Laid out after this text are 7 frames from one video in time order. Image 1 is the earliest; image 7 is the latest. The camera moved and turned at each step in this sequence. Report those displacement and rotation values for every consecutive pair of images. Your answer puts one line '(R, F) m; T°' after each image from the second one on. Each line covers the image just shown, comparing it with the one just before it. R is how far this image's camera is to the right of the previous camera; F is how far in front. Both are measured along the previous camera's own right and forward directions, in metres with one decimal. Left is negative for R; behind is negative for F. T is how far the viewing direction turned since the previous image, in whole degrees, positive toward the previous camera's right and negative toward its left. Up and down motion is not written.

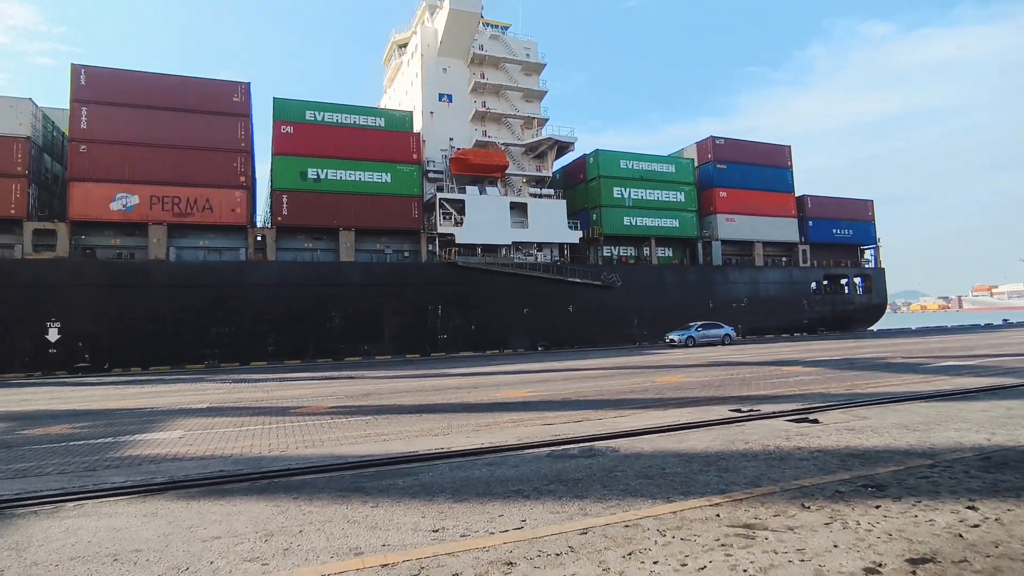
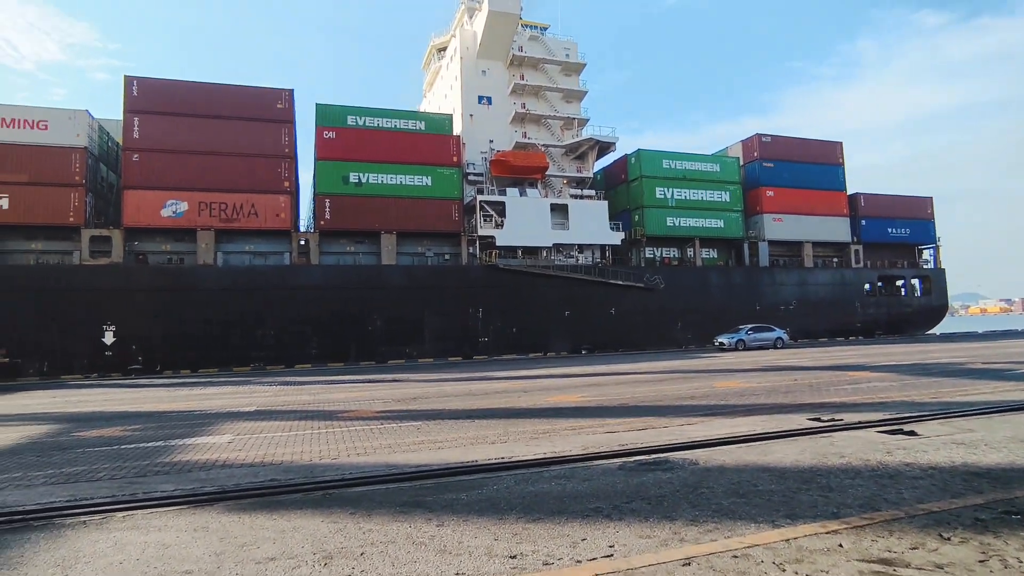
(-0.2, +0.4) m; -4°
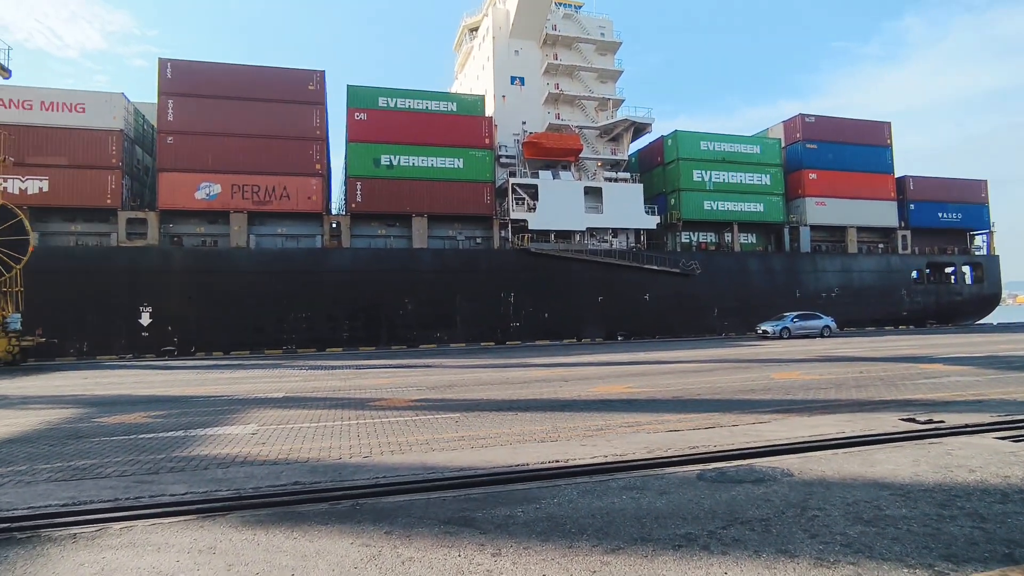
(-0.2, +0.7) m; -3°
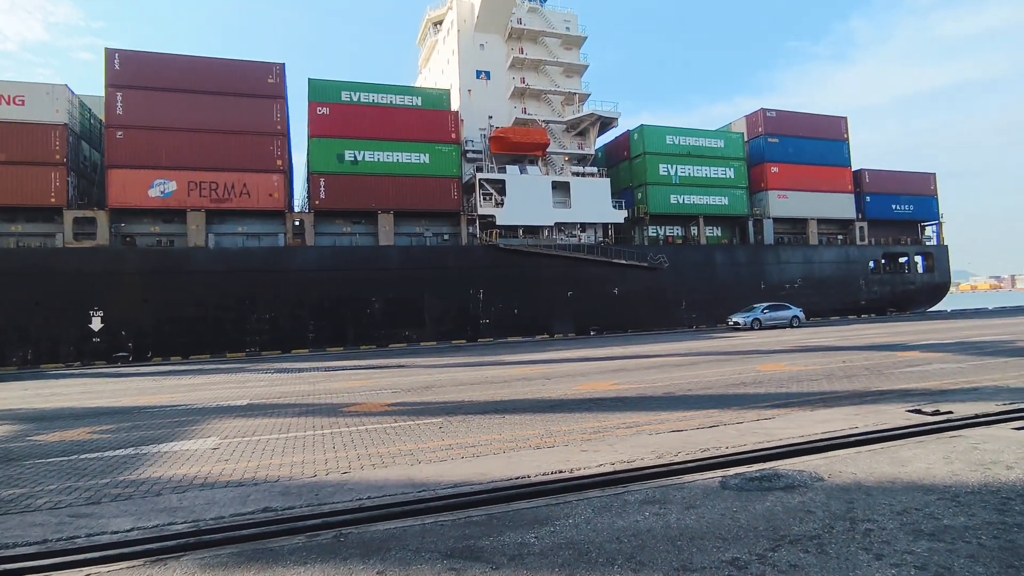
(-0.2, +0.5) m; +3°
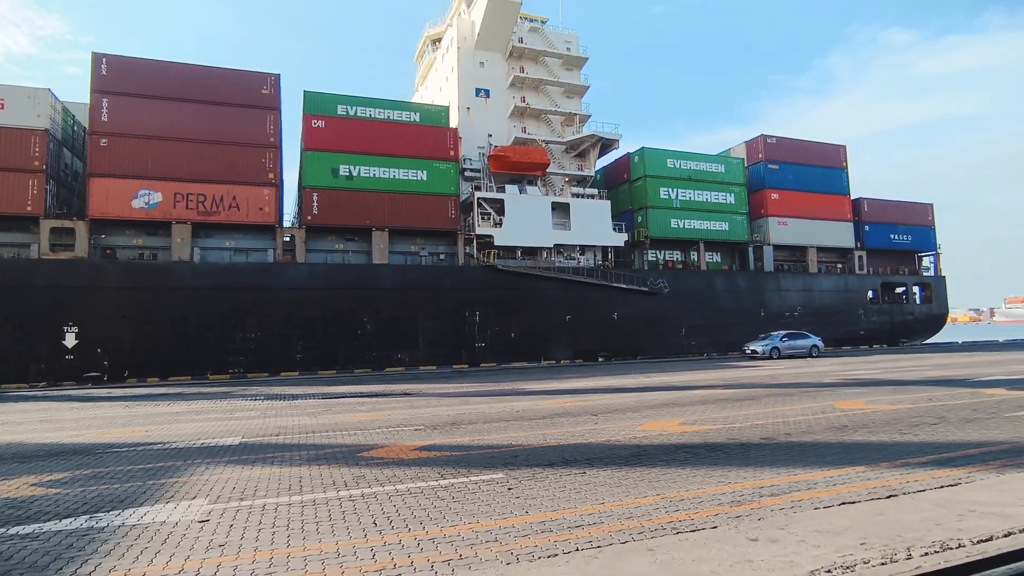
(-0.8, +1.5) m; +1°
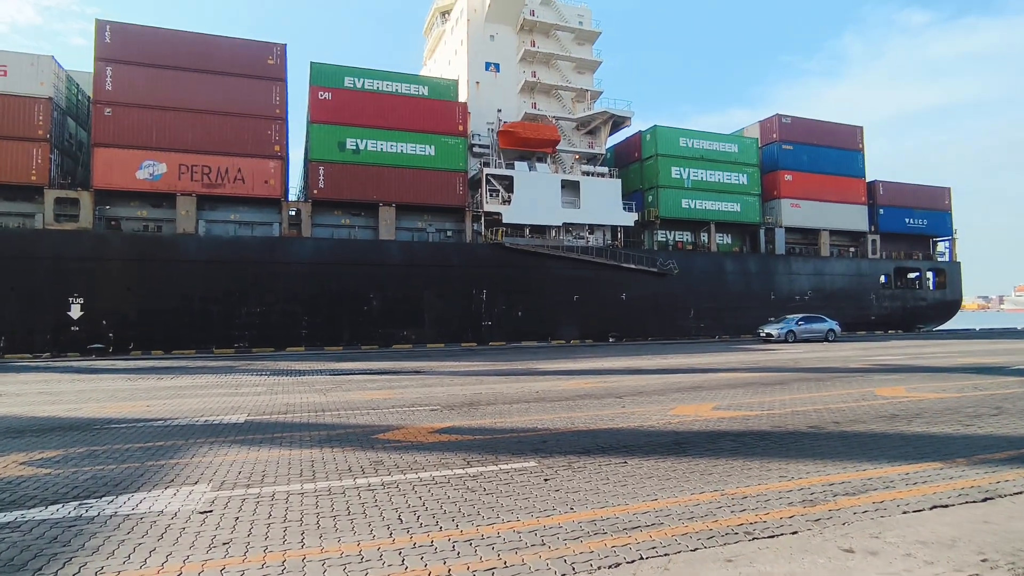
(-0.2, +0.5) m; 0°
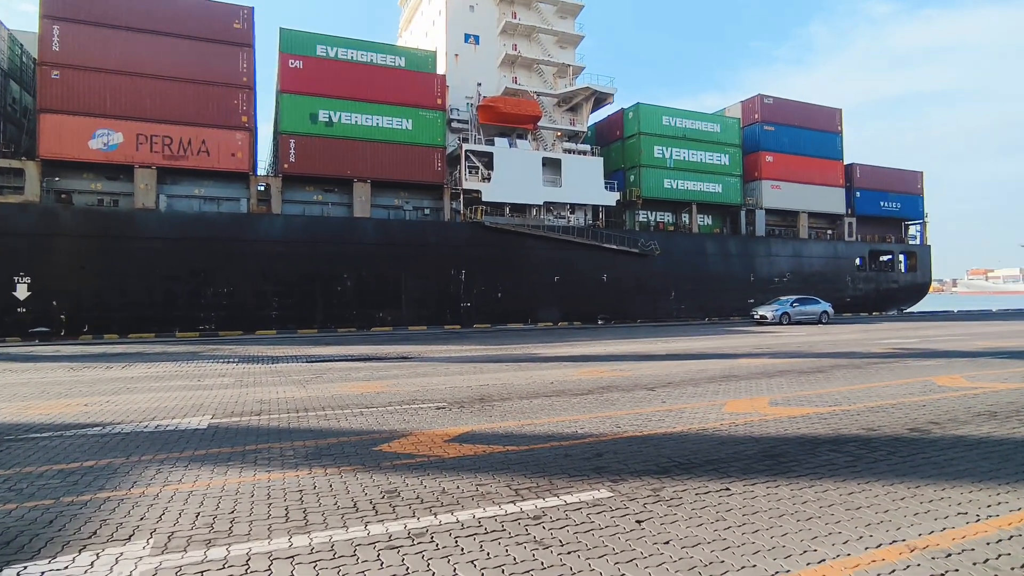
(-0.5, +1.3) m; +3°
